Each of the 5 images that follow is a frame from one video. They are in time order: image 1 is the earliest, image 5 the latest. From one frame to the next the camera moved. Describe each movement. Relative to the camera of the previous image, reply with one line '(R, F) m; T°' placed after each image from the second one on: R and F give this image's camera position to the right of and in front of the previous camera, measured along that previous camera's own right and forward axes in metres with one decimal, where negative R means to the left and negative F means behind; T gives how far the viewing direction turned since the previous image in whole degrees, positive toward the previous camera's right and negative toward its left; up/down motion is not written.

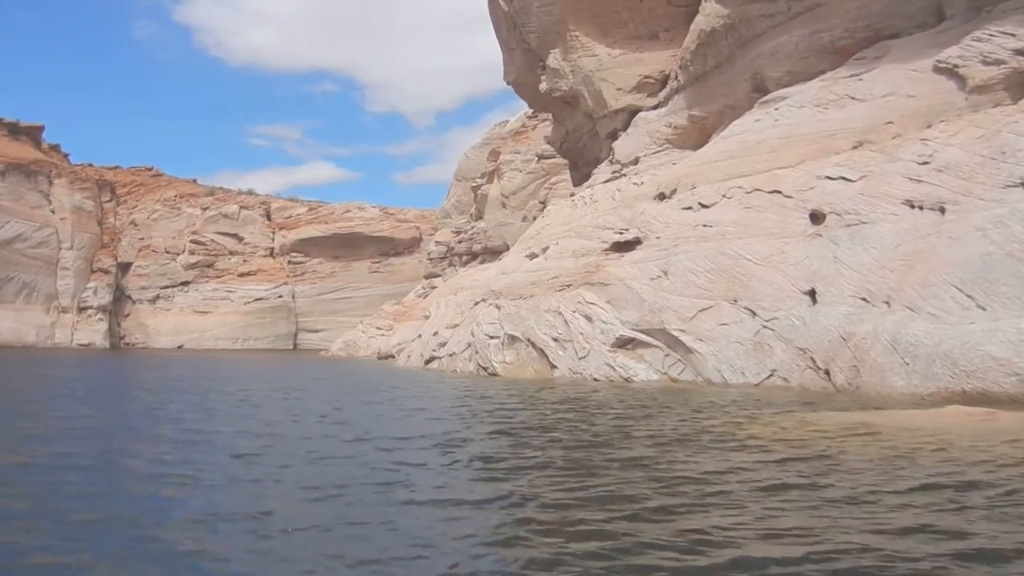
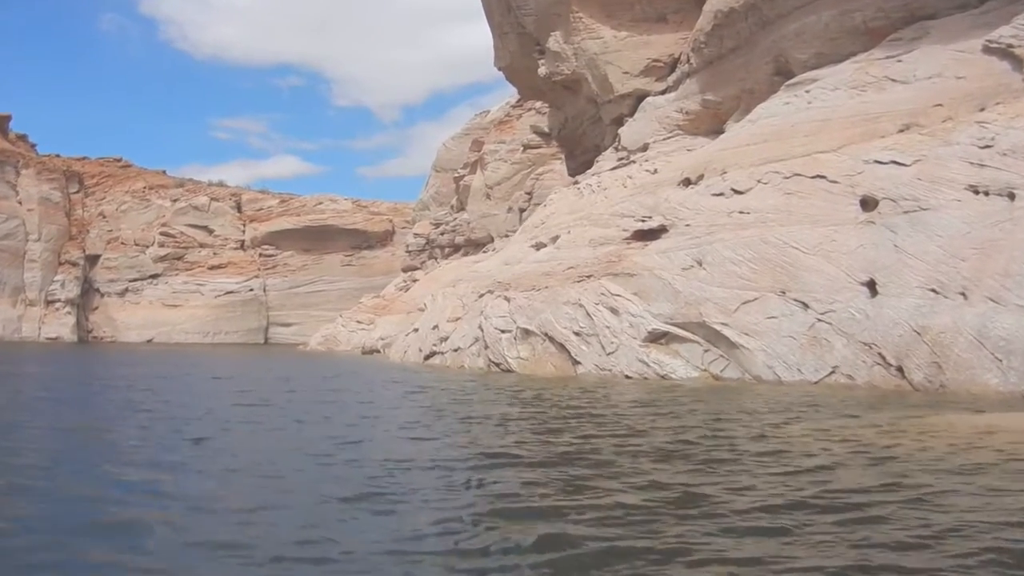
(-1.0, +1.2) m; +2°
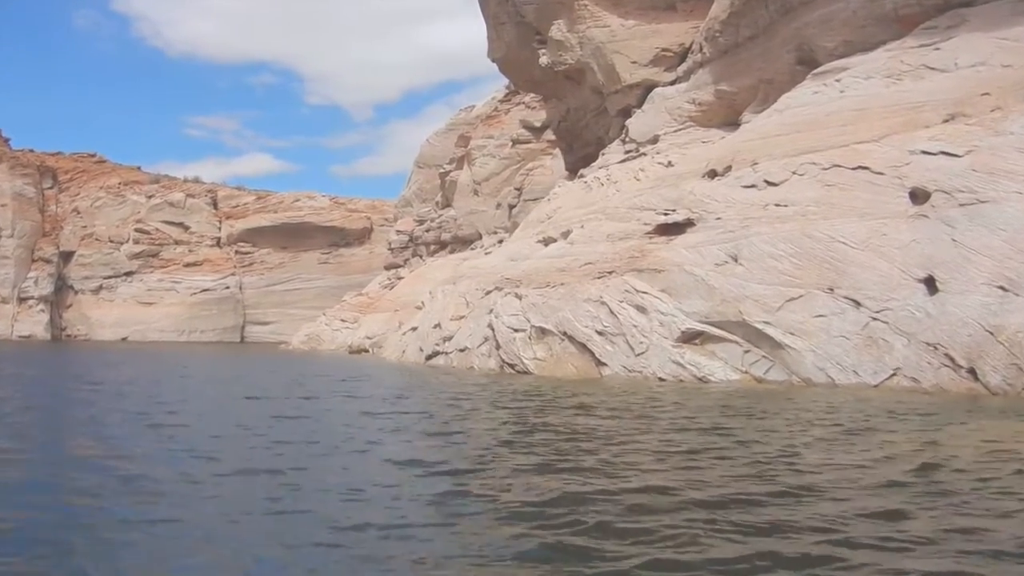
(-0.8, +1.0) m; +2°
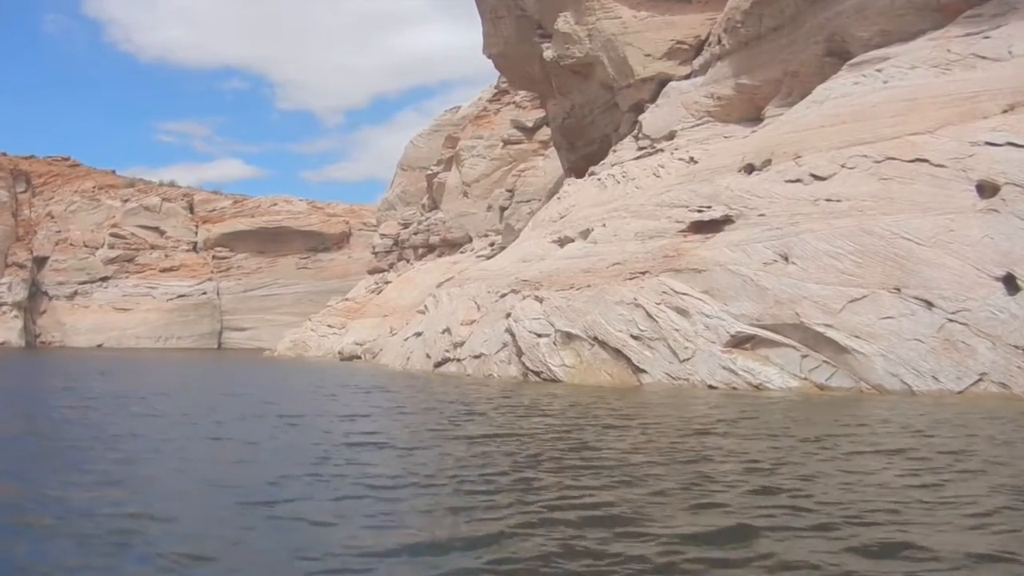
(-0.9, +1.0) m; +1°
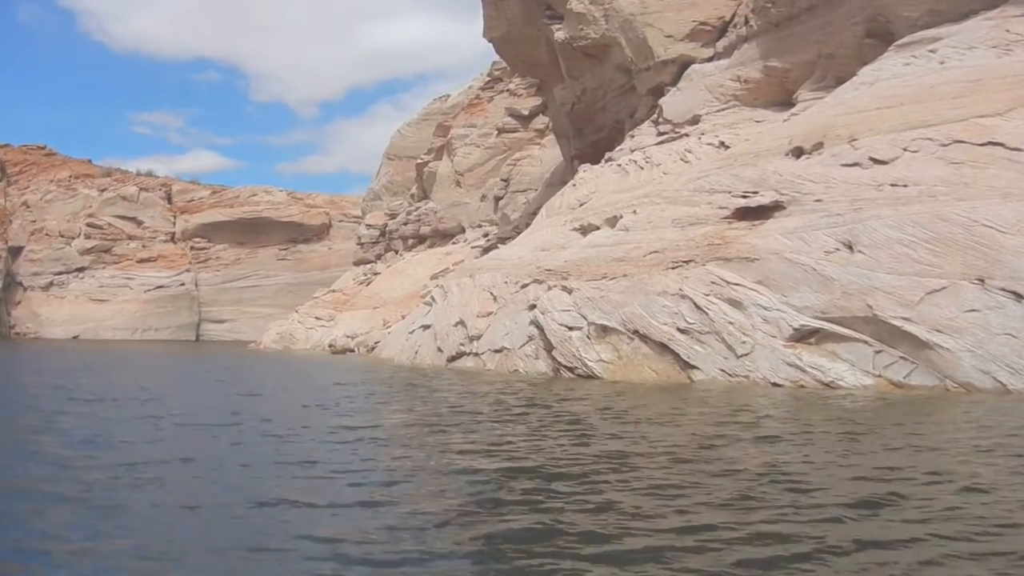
(-1.0, +1.0) m; +1°
